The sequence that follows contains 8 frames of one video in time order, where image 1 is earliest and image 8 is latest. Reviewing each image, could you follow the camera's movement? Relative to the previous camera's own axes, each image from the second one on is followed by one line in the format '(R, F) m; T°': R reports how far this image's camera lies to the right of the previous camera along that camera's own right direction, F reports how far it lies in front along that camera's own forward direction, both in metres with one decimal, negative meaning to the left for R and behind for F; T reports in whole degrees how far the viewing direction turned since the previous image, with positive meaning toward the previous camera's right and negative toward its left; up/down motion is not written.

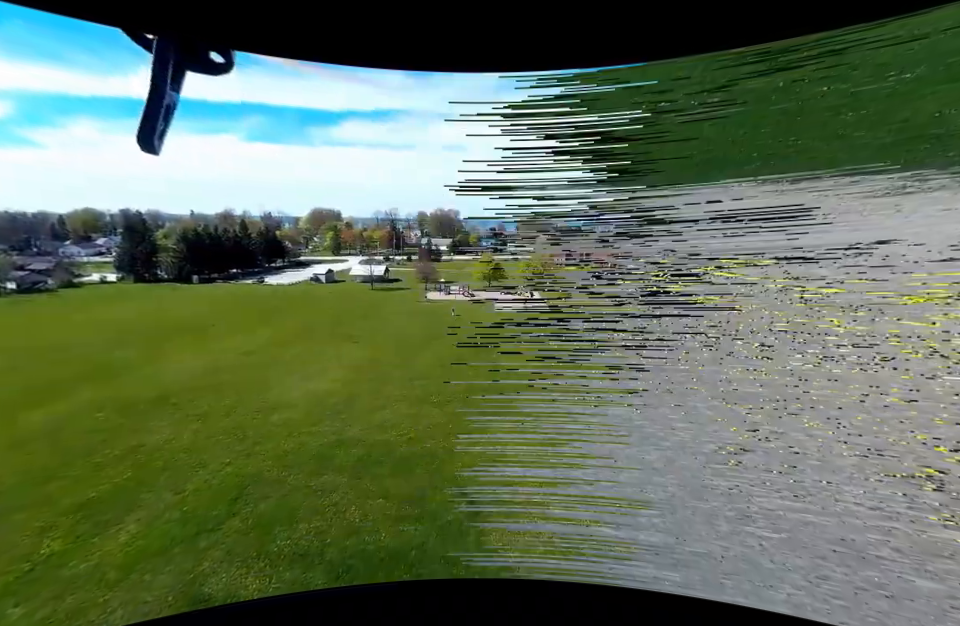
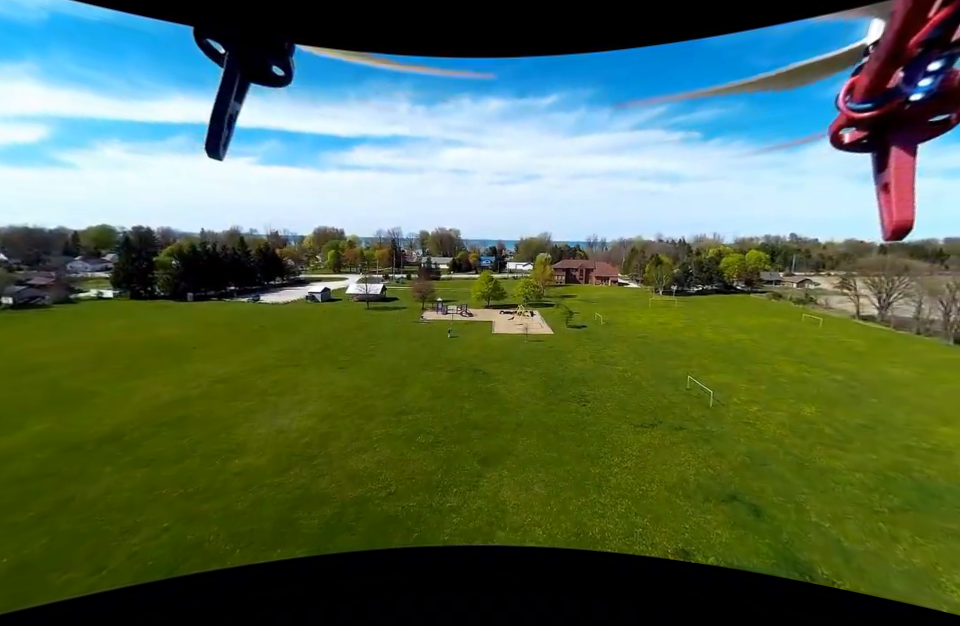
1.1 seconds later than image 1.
(0.0, +0.2) m; 0°
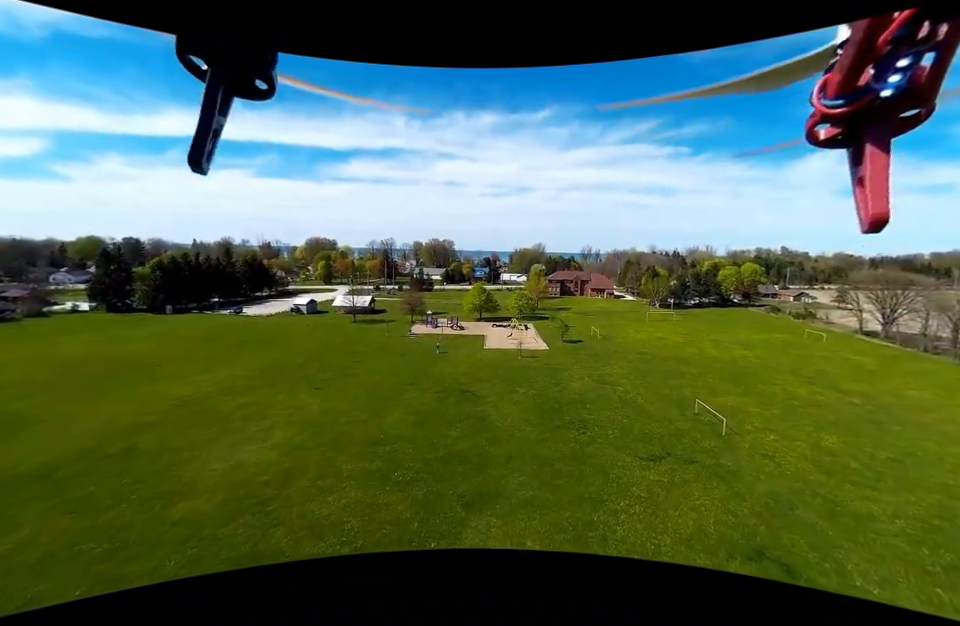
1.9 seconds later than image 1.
(+0.1, +0.6) m; +1°
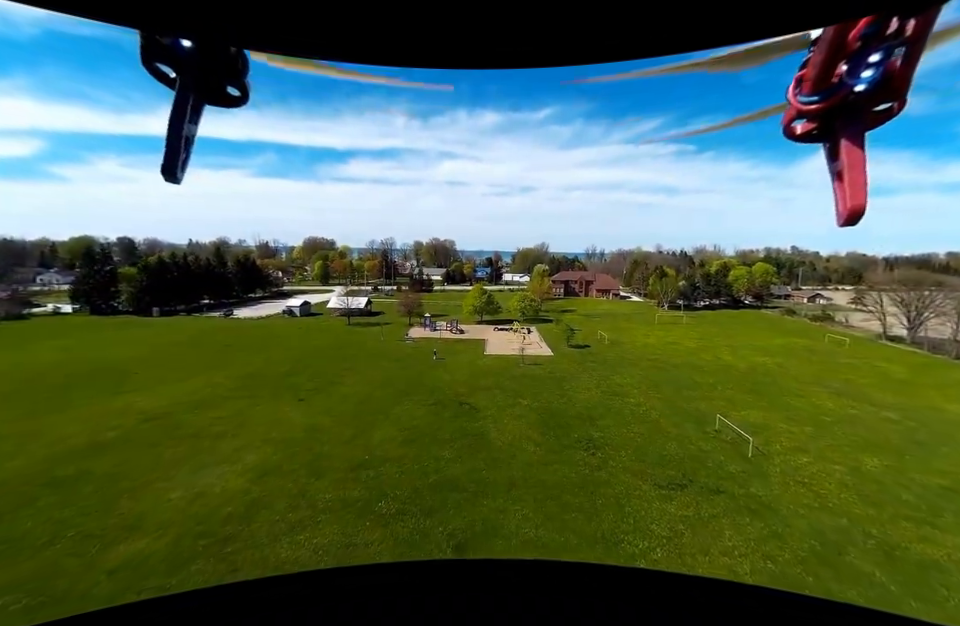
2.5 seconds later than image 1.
(+0.1, +0.6) m; 0°
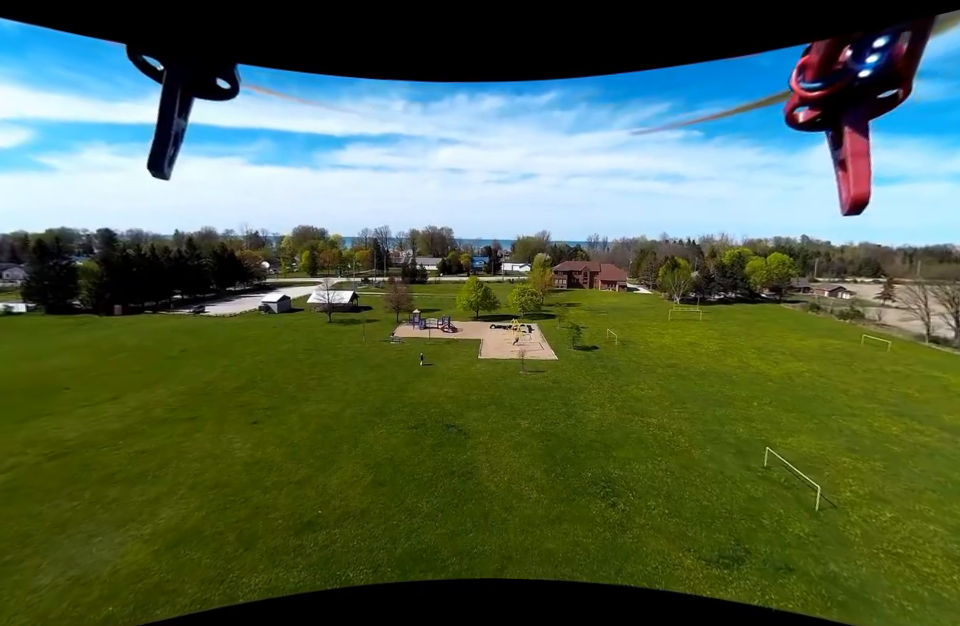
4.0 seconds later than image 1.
(+0.1, +1.2) m; 0°
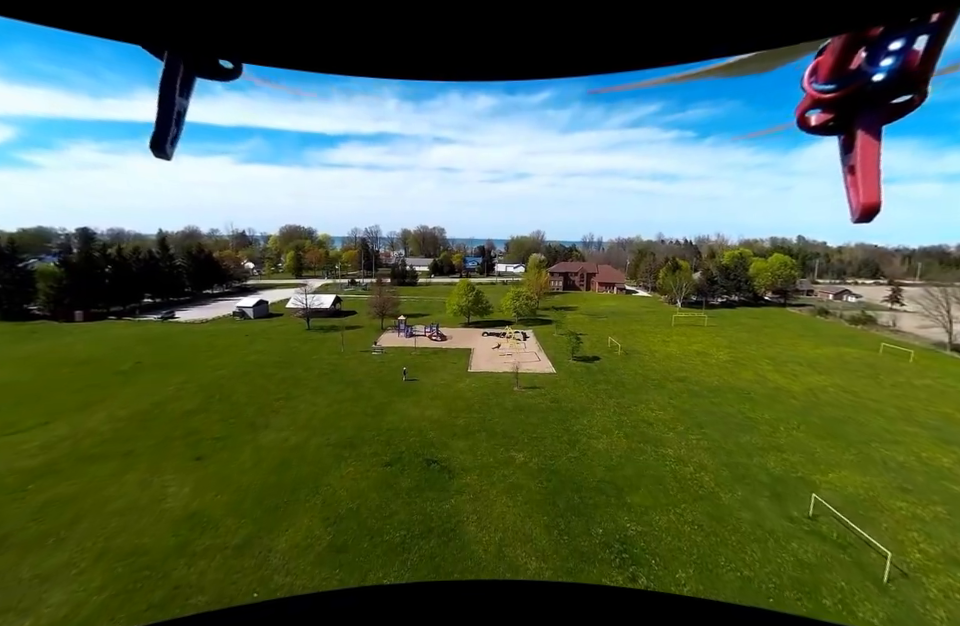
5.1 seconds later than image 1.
(+0.1, +0.9) m; +1°
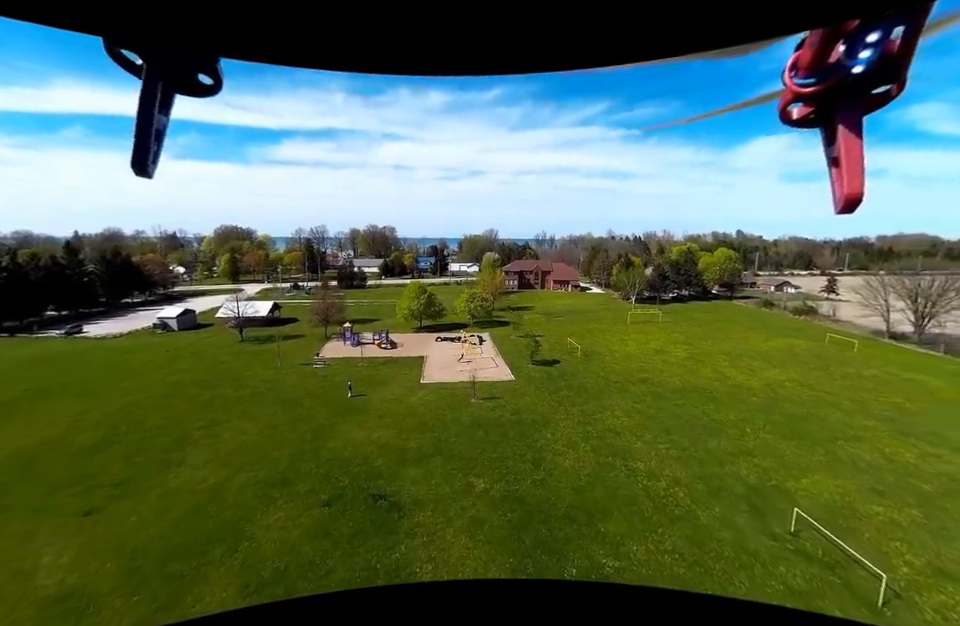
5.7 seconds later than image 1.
(+0.1, +0.6) m; +6°
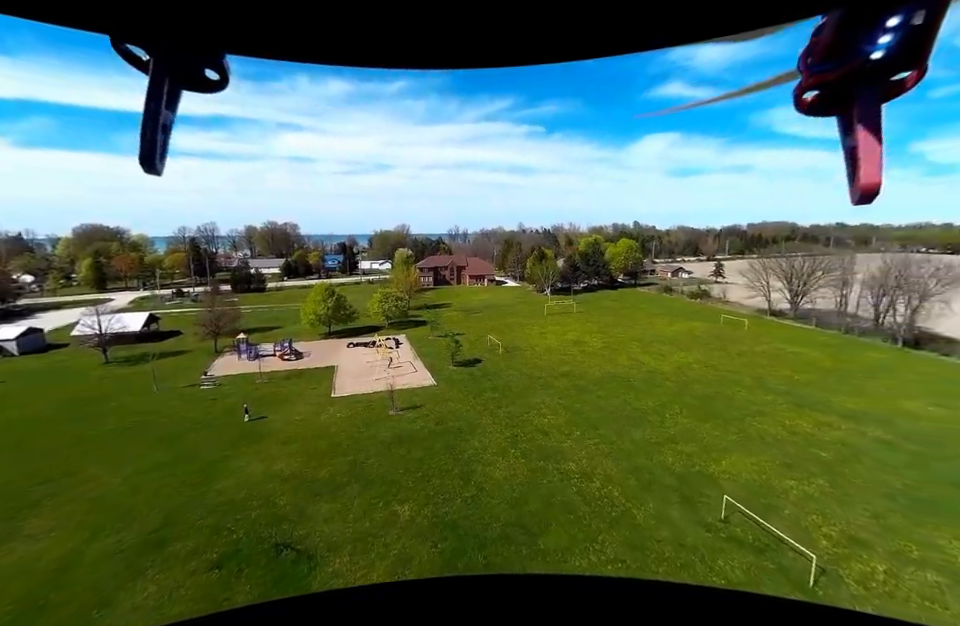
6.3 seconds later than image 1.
(+0.1, +0.5) m; +11°
